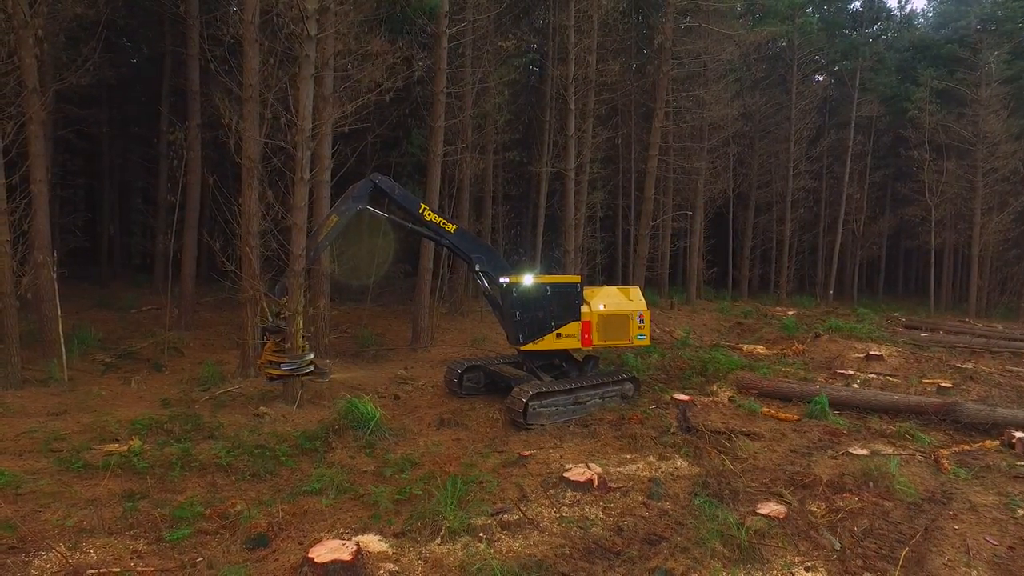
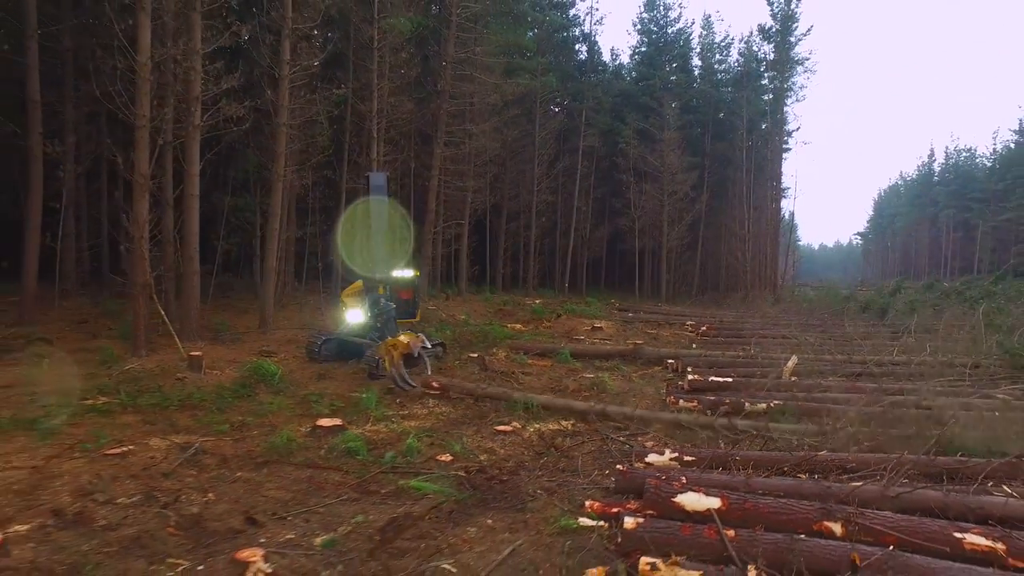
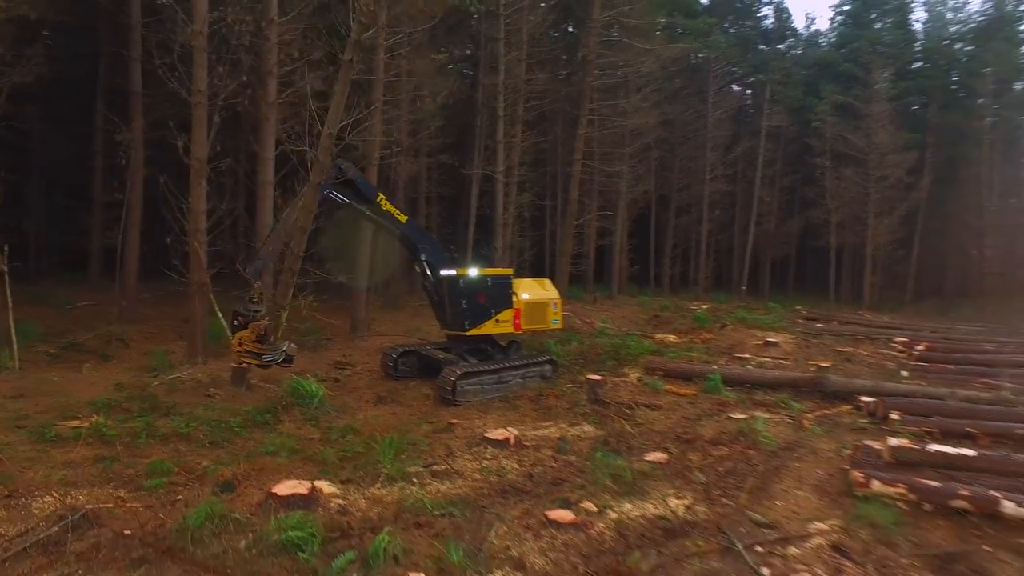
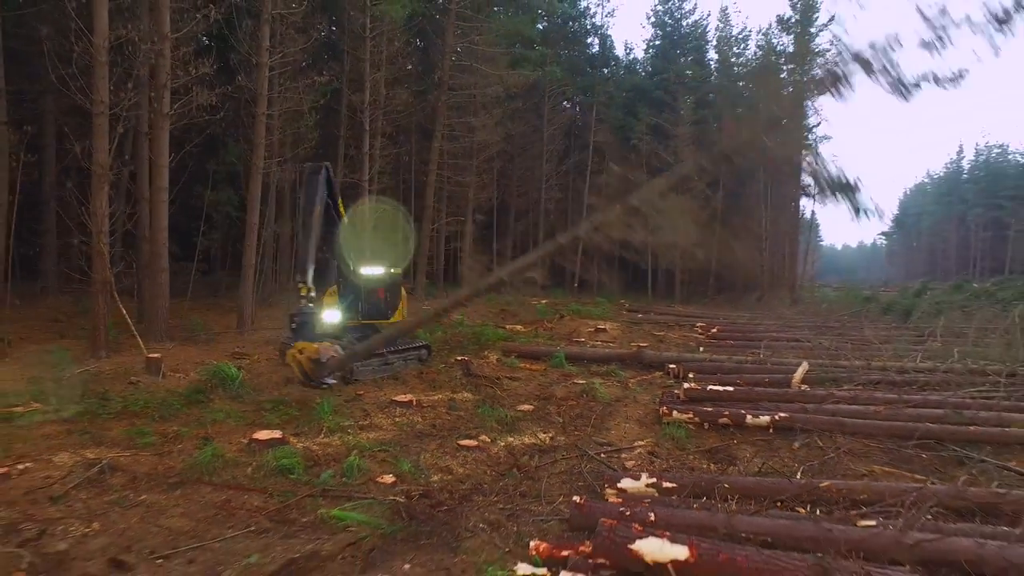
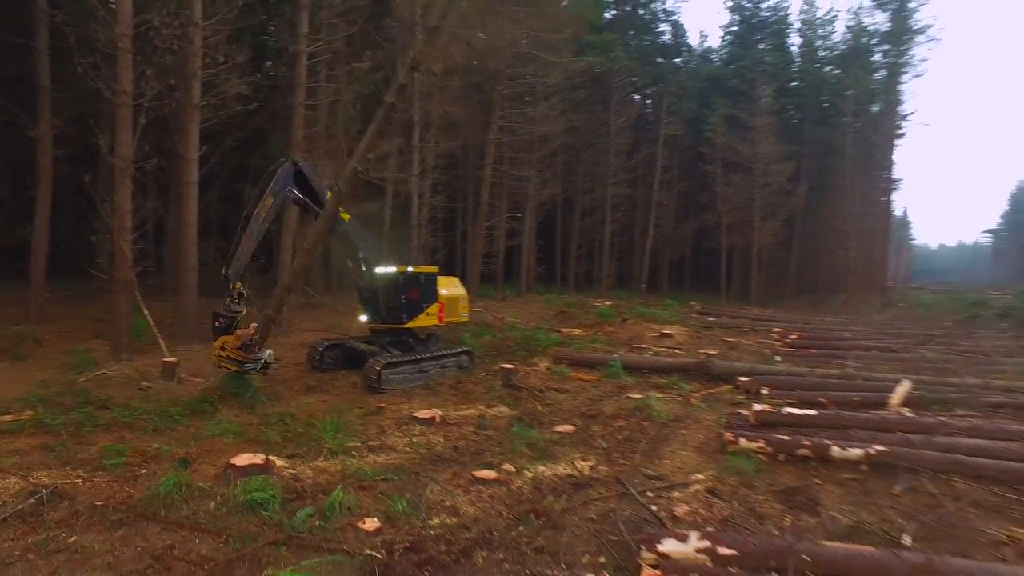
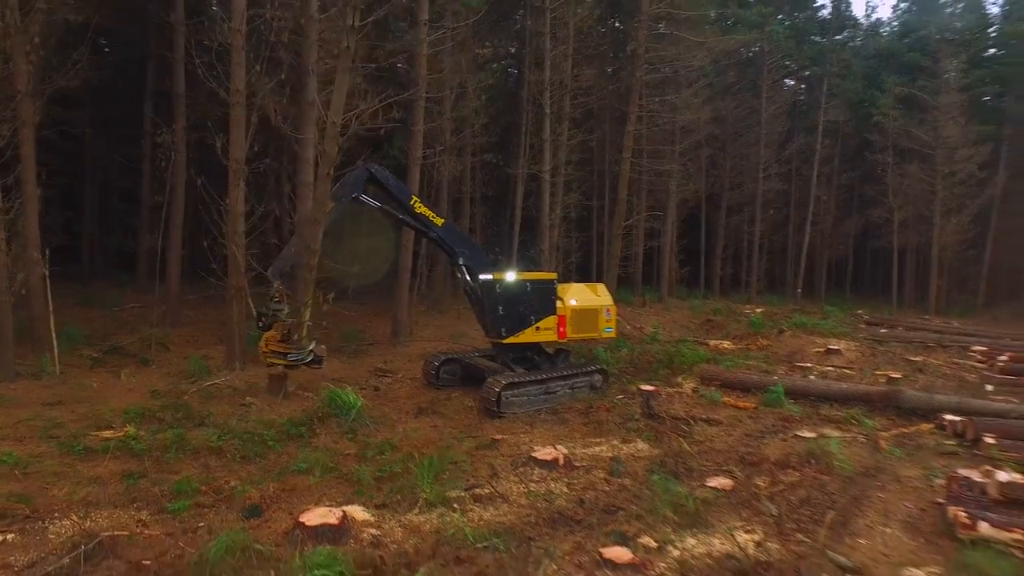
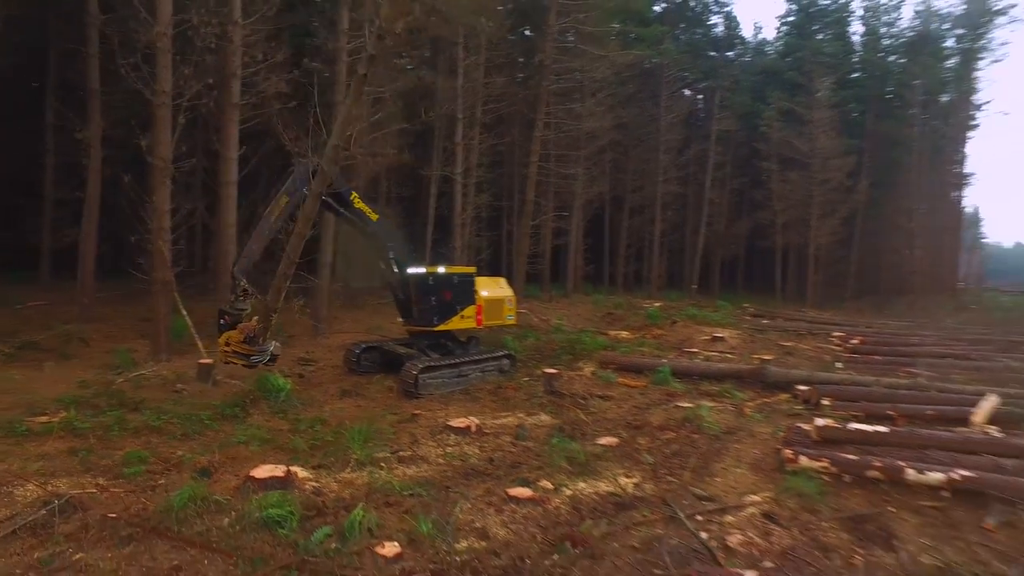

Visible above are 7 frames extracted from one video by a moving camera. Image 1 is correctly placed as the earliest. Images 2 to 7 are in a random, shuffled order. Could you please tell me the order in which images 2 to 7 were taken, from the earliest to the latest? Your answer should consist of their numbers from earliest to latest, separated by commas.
6, 3, 7, 5, 4, 2
